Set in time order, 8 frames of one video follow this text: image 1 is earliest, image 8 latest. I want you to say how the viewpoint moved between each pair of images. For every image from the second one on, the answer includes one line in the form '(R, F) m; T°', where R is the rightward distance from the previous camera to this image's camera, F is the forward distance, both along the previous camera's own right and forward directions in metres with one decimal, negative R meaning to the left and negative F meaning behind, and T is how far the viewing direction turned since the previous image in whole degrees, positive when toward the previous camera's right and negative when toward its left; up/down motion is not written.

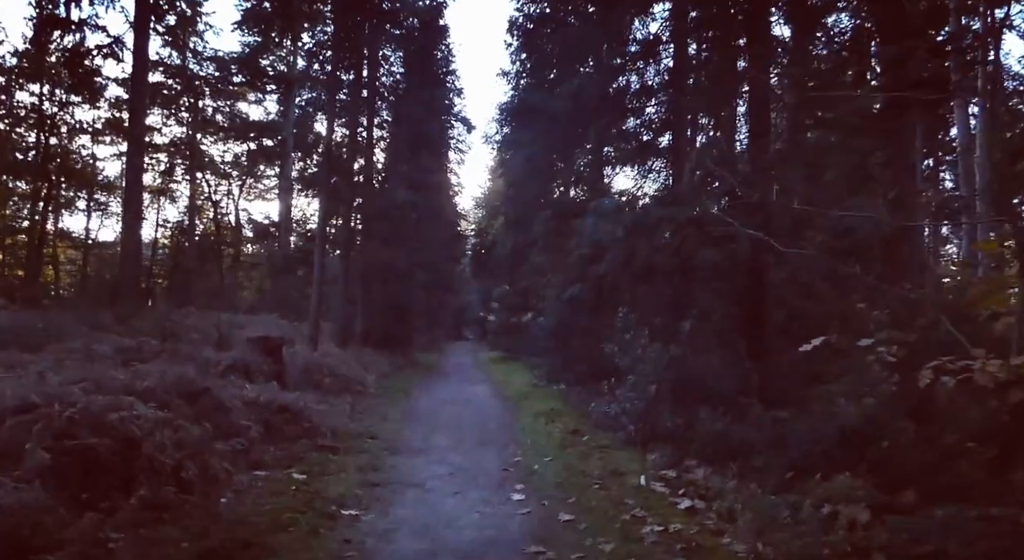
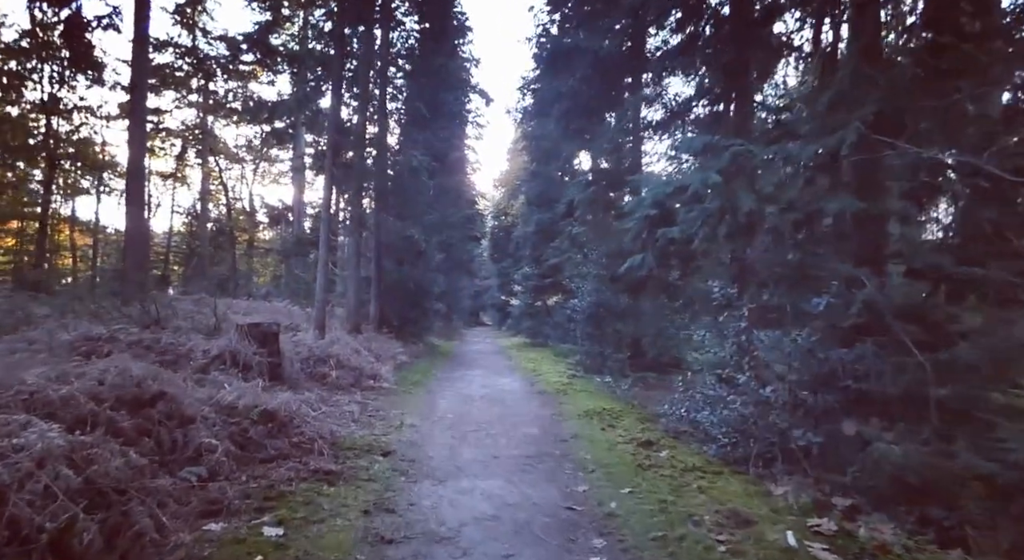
(-0.4, +1.9) m; -2°
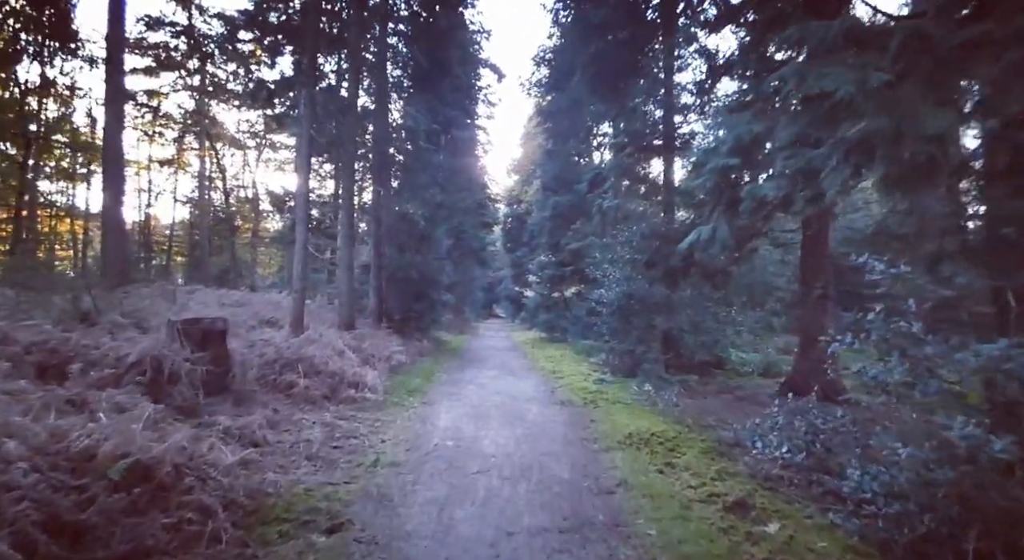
(0.0, +2.2) m; -1°
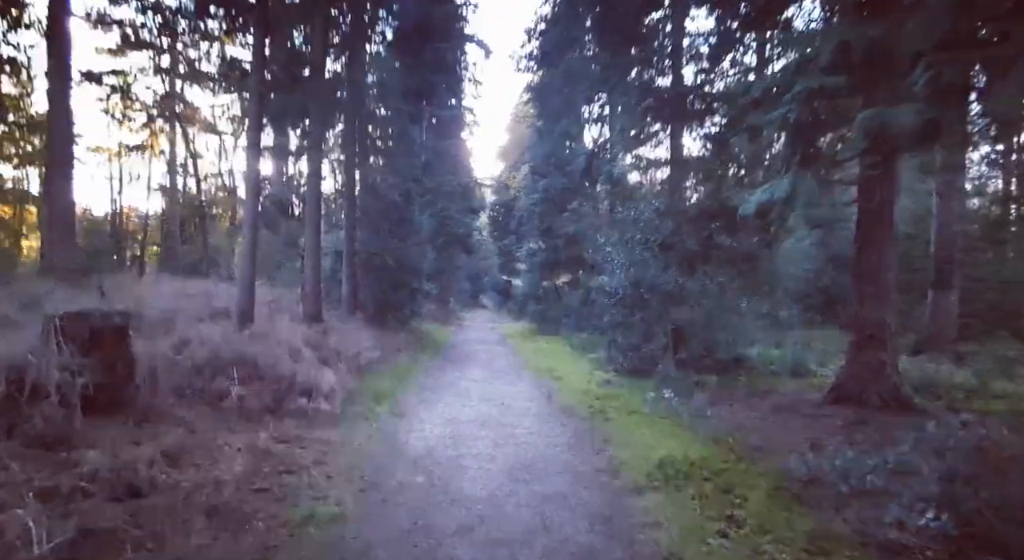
(0.0, +1.7) m; +1°
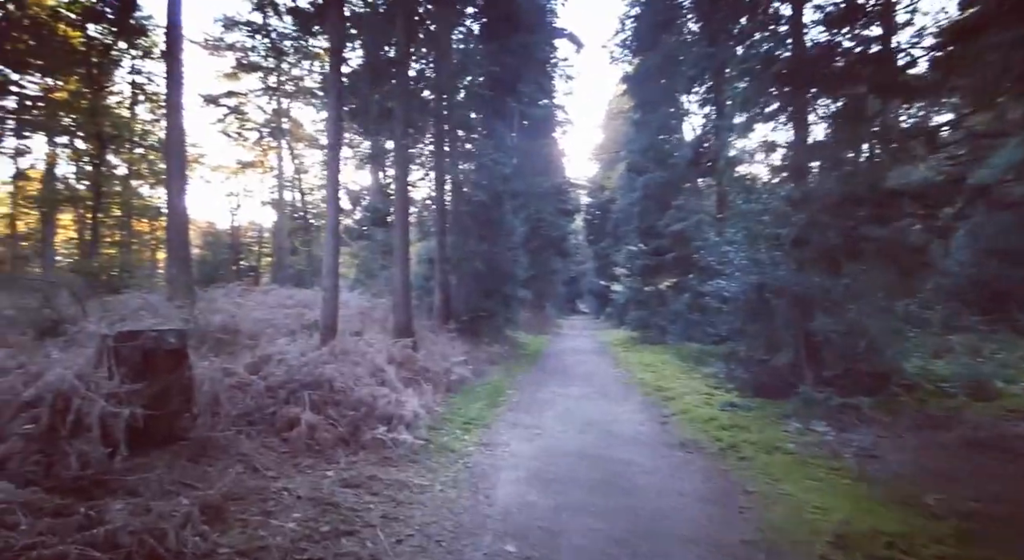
(-0.1, +1.1) m; -10°
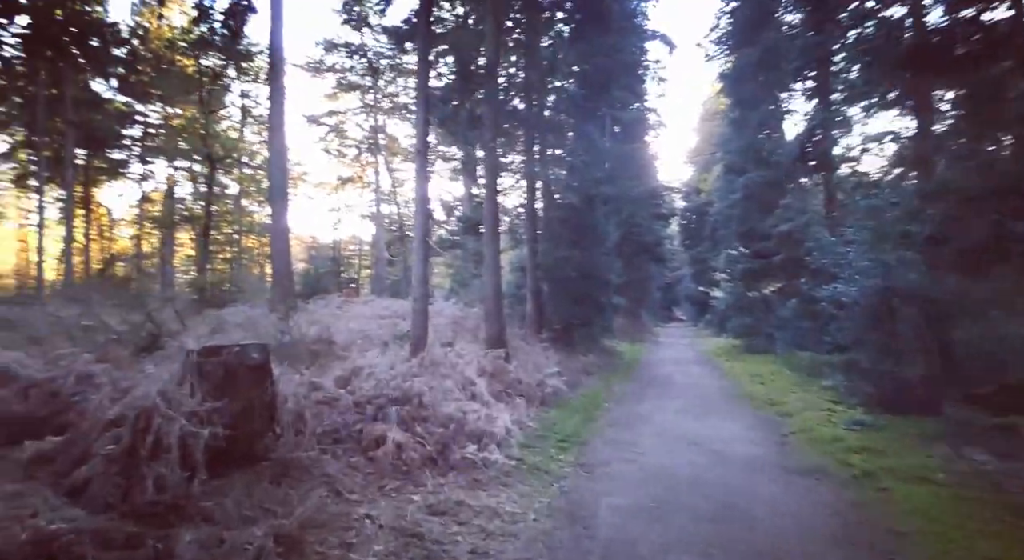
(-0.1, +0.5) m; -9°
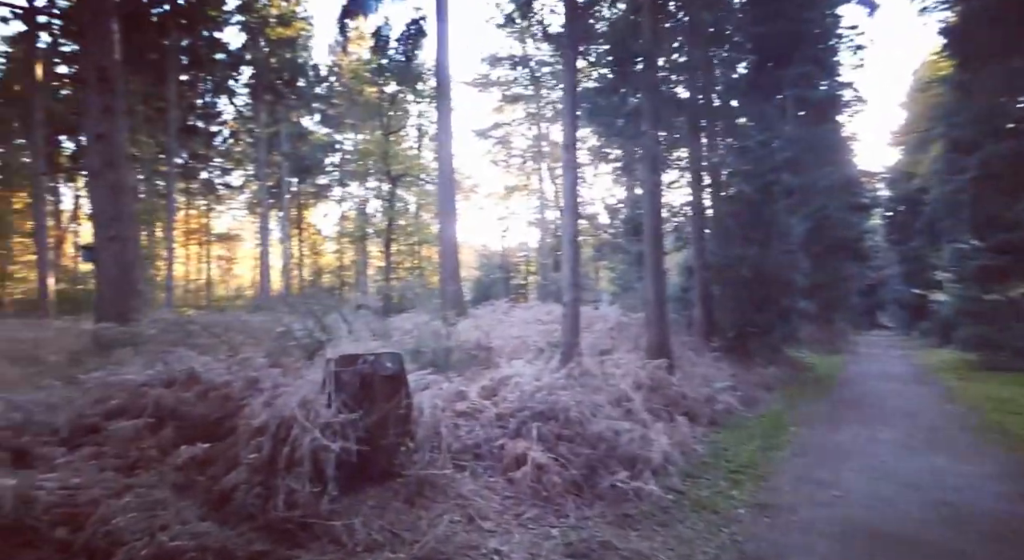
(+0.1, +0.5) m; -17°
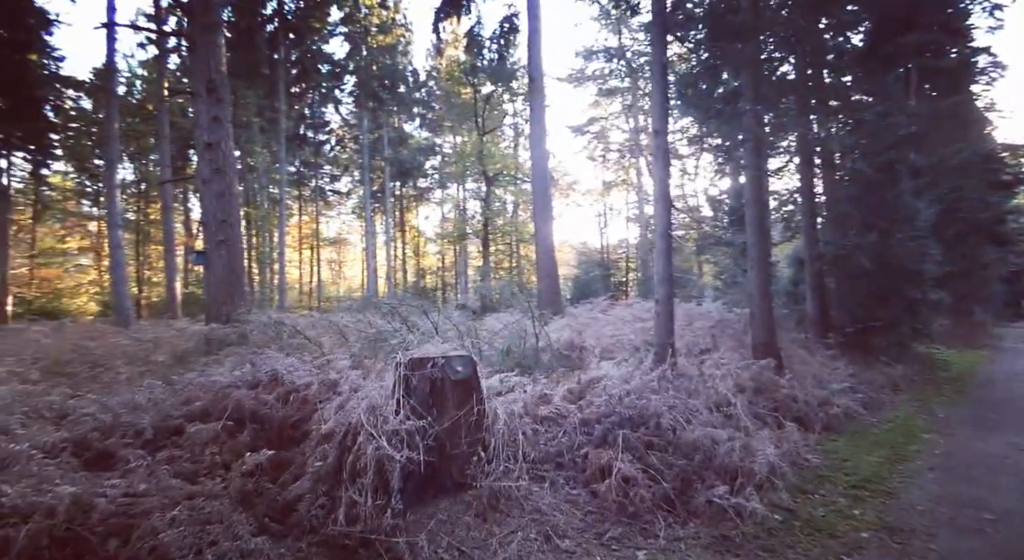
(+0.1, +0.4) m; -10°
